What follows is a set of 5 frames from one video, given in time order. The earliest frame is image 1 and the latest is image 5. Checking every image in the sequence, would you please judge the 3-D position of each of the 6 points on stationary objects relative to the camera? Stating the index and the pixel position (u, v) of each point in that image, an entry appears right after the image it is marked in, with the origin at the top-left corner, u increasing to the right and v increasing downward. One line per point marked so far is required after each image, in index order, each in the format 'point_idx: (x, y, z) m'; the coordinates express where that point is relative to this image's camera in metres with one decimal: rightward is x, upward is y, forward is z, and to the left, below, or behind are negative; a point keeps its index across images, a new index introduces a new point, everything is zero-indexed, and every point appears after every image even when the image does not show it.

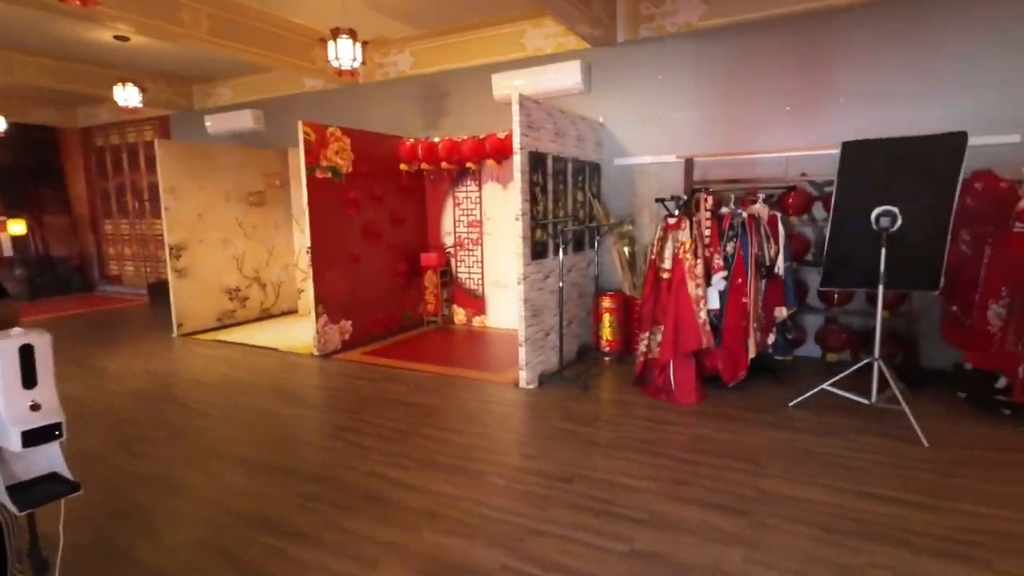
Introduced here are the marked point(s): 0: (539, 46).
0: (+0.3, +2.4, +5.6) m
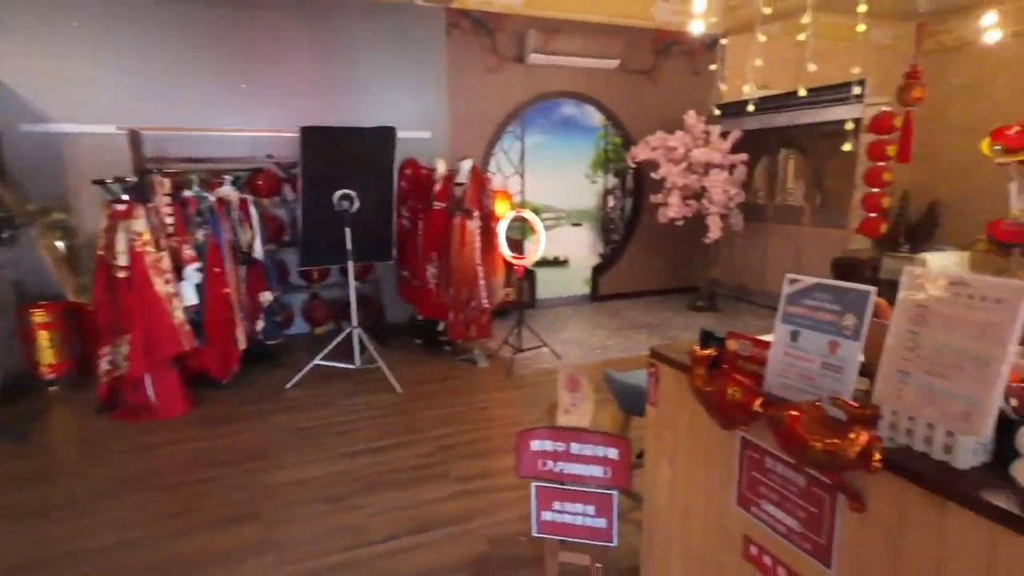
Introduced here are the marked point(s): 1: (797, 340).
0: (-4.3, +2.2, +3.5) m
1: (+0.6, -0.1, +1.3) m
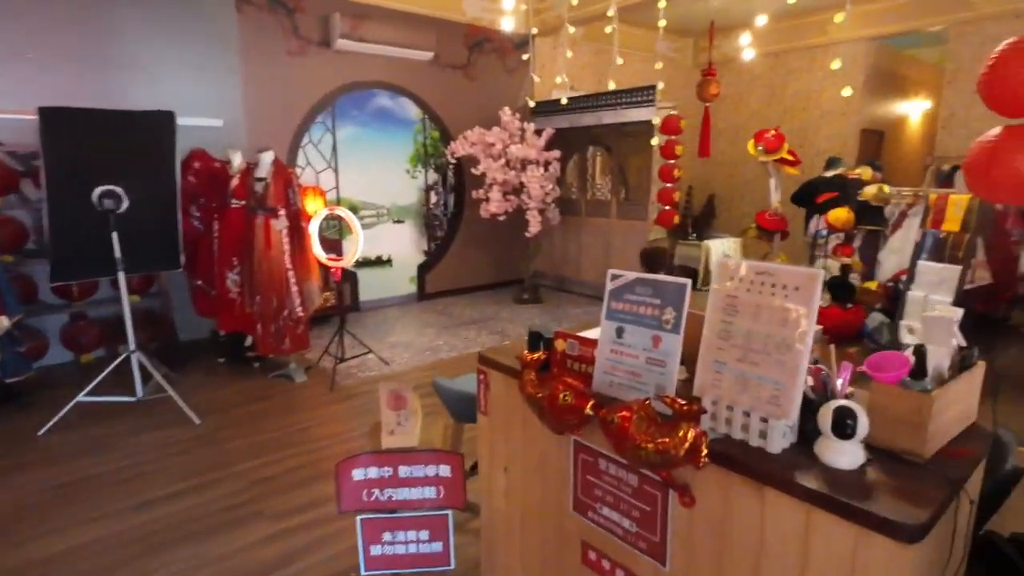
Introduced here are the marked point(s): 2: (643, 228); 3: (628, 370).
0: (-5.2, +2.0, +1.9) m
1: (+0.2, -0.1, +1.2) m
2: (+1.4, +0.6, +5.9) m
3: (+0.3, -0.2, +1.2) m
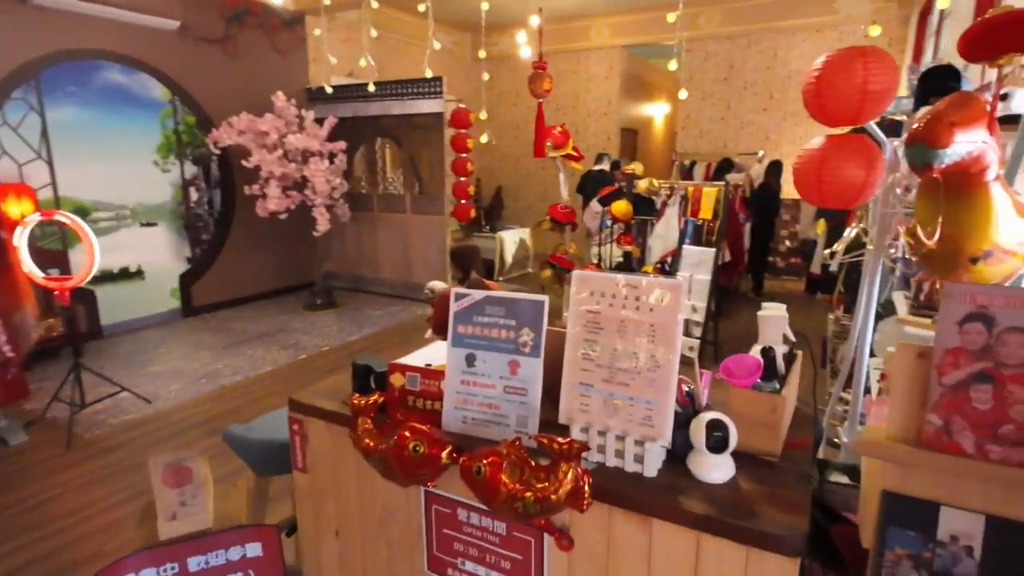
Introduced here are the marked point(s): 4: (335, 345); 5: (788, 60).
0: (-5.5, +1.5, -0.4) m
1: (-0.1, -0.1, +1.1) m
2: (-0.8, +0.7, +5.8) m
3: (-0.1, -0.2, +1.1) m
4: (-1.5, -0.5, +4.7) m
5: (+3.5, +2.8, +7.0) m
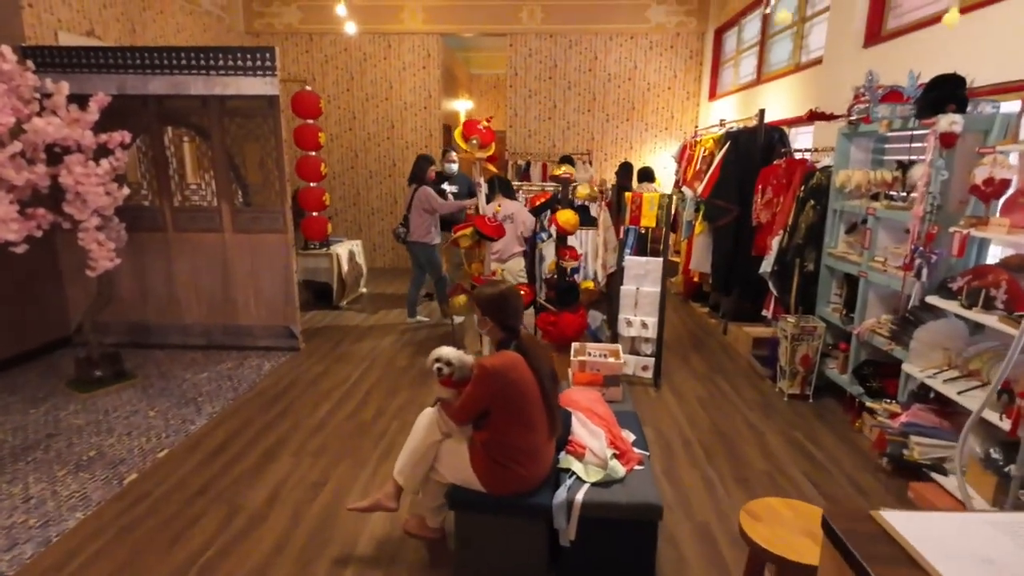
0: (-3.4, +0.8, -3.3) m
1: (+1.0, -0.3, +0.4) m
2: (-1.8, +0.3, +4.4) m
3: (+1.0, -0.4, +0.4) m
4: (-1.8, -0.8, +3.1) m
5: (+1.2, +2.9, +7.2) m
